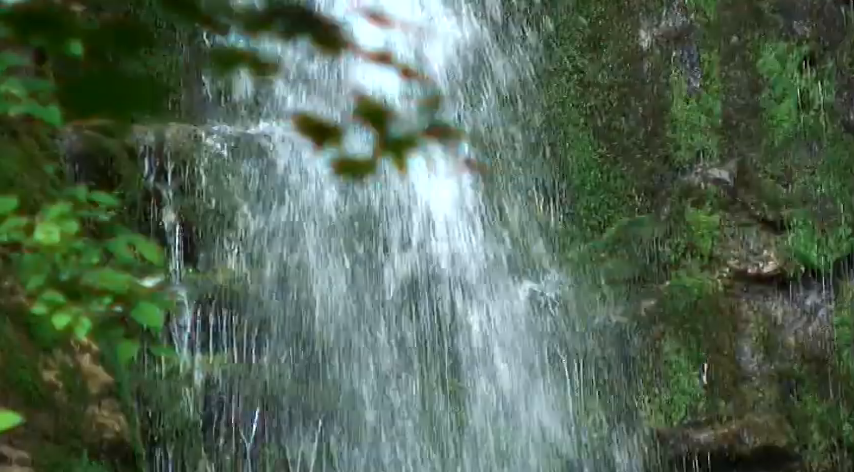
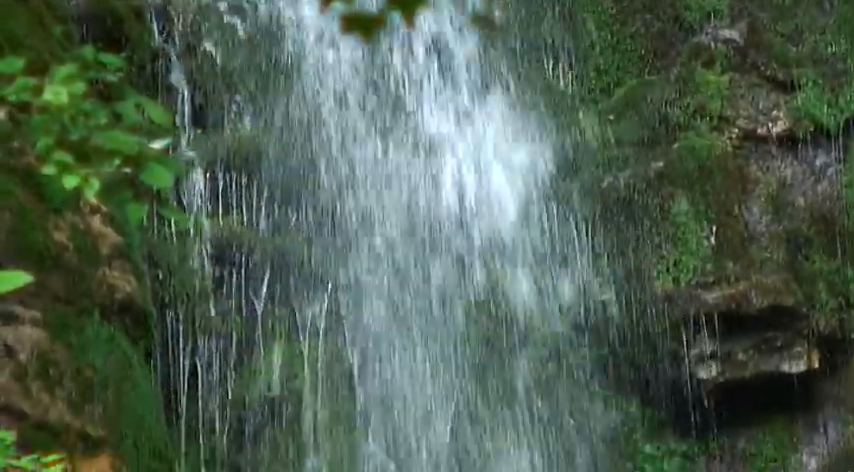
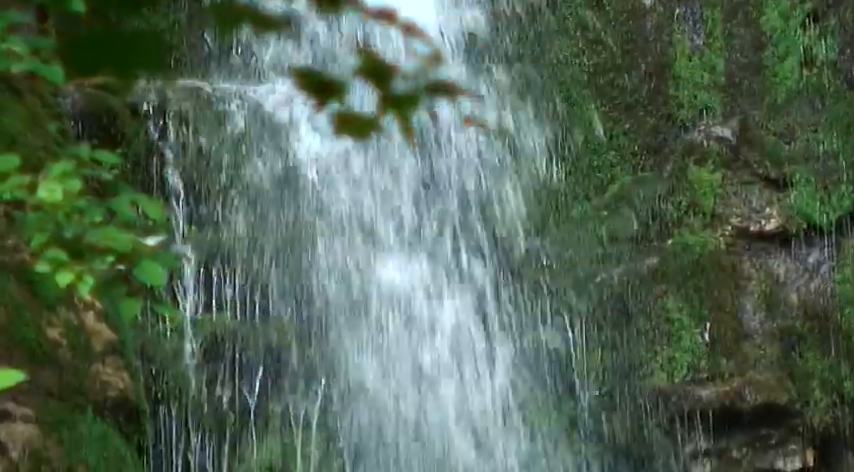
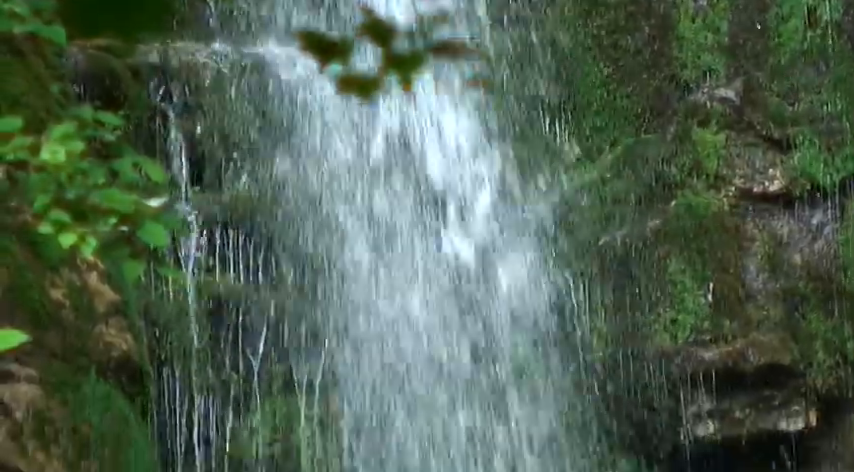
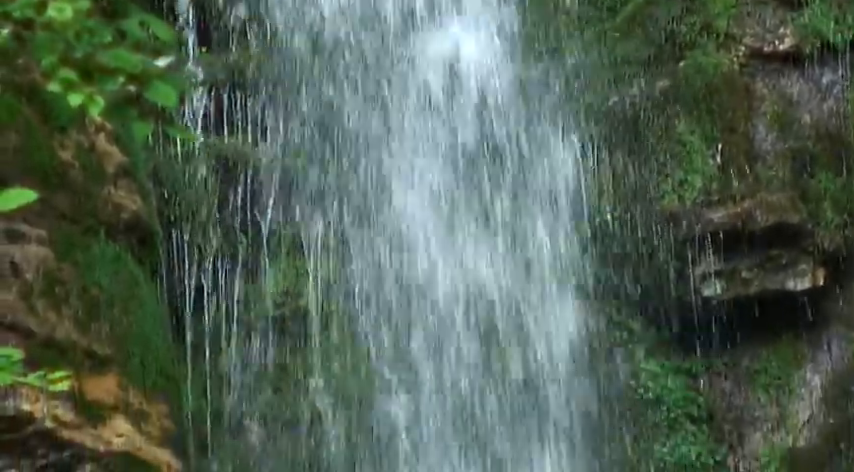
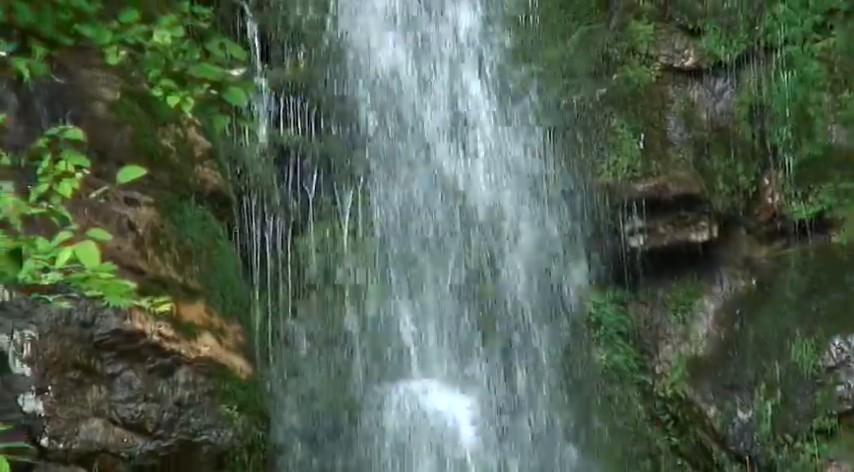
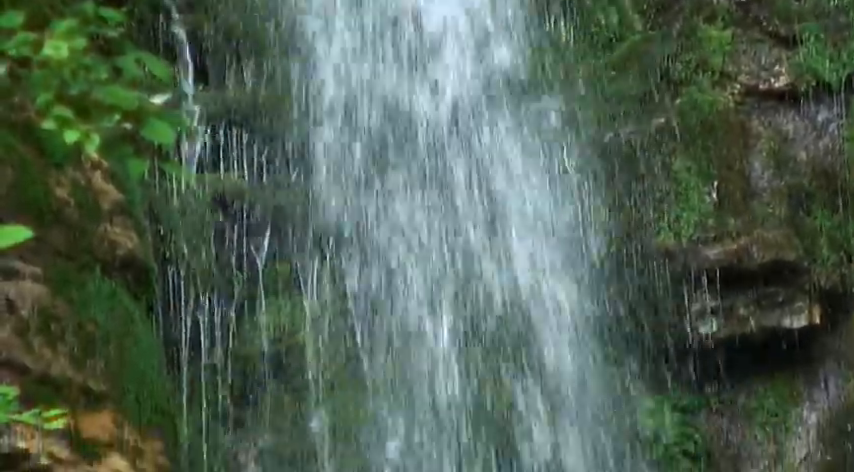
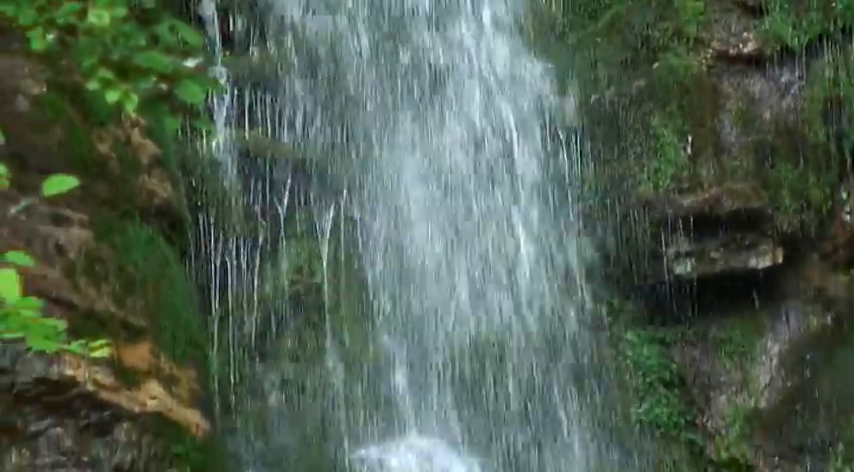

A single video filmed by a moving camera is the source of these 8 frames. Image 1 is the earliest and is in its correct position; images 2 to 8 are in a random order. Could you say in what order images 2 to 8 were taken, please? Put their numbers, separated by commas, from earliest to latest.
3, 4, 2, 7, 5, 8, 6
